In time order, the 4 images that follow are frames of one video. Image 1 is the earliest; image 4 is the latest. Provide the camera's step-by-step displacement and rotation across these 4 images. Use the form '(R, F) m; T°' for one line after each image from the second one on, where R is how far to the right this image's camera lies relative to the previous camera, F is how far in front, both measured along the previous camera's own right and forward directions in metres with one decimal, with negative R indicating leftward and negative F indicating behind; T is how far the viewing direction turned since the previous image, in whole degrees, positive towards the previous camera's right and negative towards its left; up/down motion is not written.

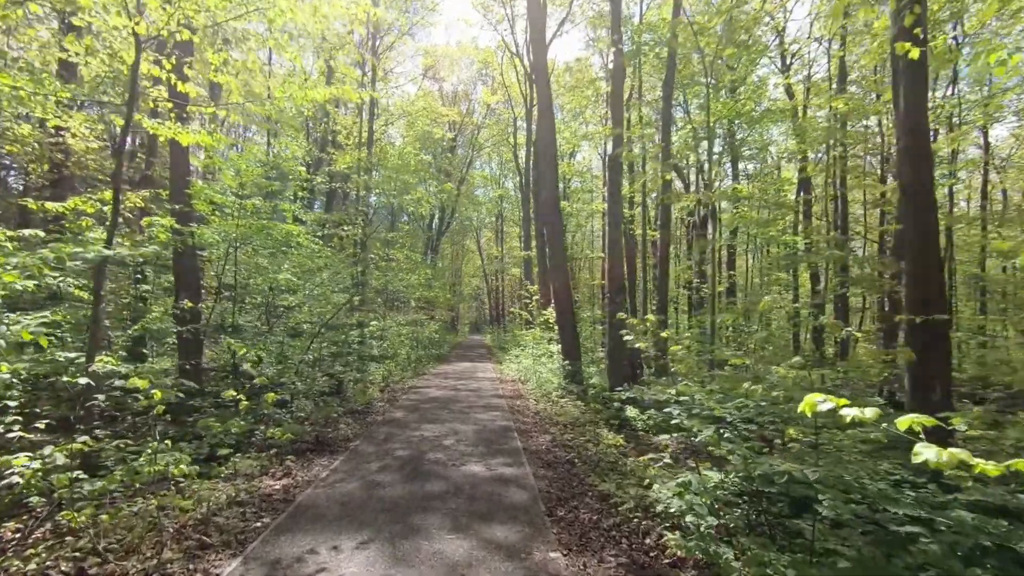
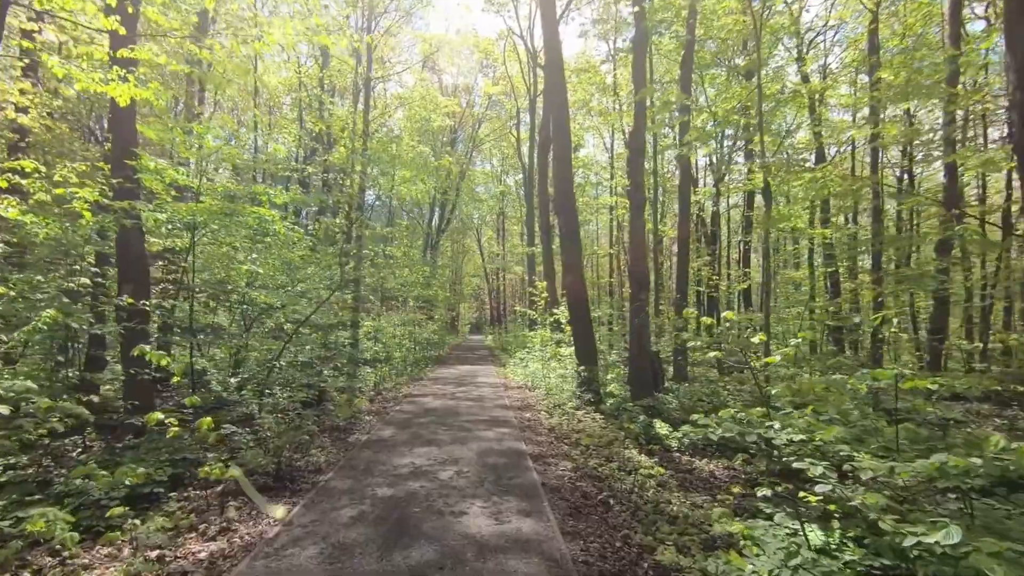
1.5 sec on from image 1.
(-0.1, +1.1) m; 0°
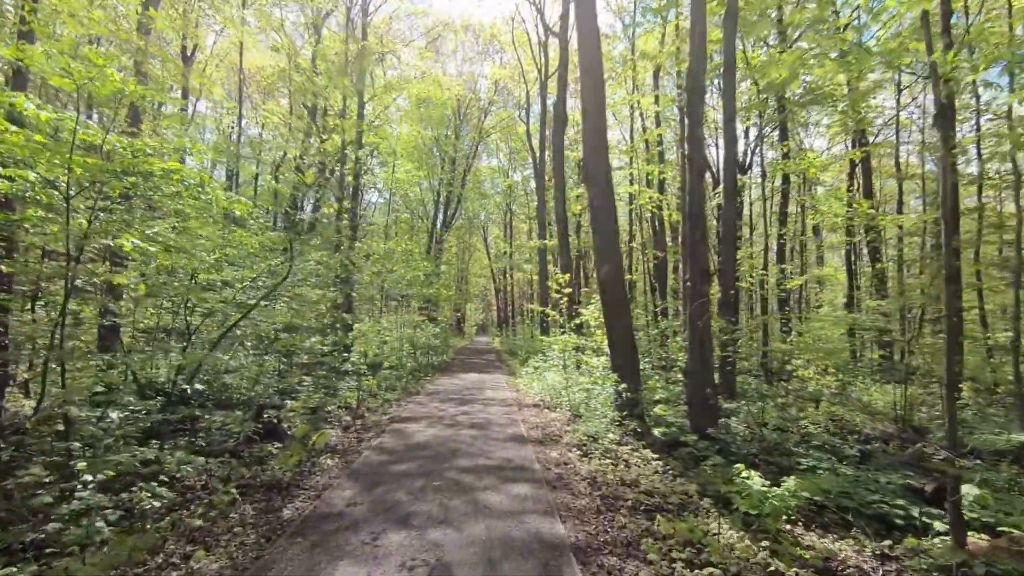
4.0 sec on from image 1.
(-0.1, +2.0) m; -1°
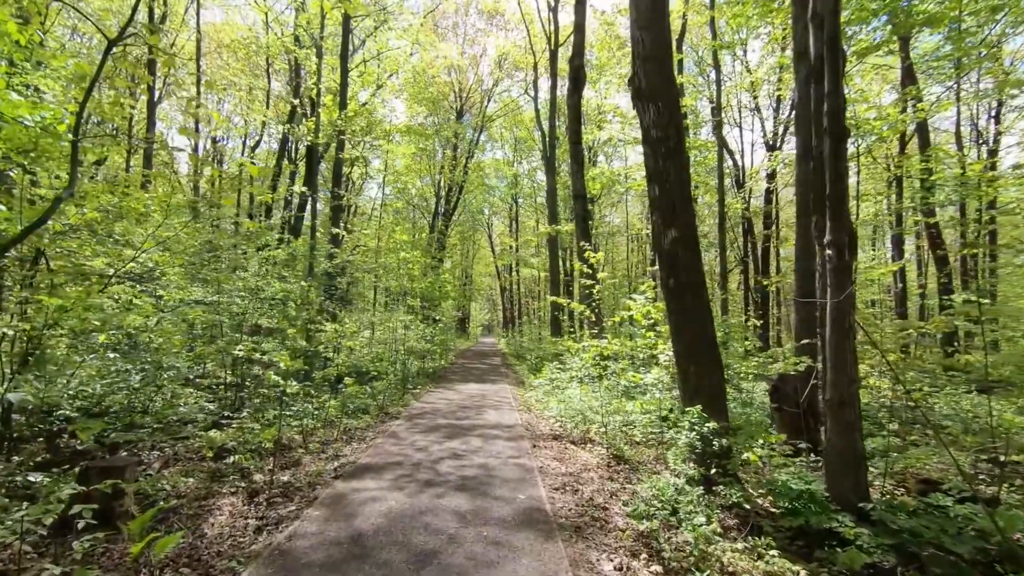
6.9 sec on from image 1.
(0.0, +2.5) m; -1°
